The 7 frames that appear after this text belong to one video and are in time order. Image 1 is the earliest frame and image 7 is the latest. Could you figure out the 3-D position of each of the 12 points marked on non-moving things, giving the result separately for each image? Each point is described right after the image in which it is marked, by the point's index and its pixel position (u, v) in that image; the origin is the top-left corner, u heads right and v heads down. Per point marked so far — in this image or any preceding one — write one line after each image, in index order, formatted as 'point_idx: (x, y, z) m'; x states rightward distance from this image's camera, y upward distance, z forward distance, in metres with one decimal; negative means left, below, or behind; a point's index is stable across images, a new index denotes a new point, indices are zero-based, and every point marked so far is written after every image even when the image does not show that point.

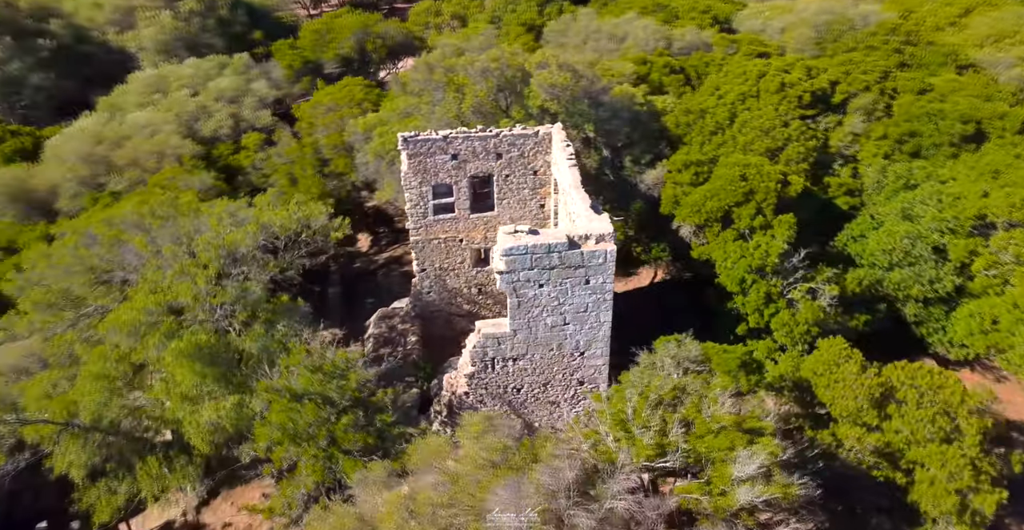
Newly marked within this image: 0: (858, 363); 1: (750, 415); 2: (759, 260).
0: (+7.4, -2.1, +16.9) m
1: (+4.5, -2.8, +14.5) m
2: (+6.1, +0.1, +19.3) m
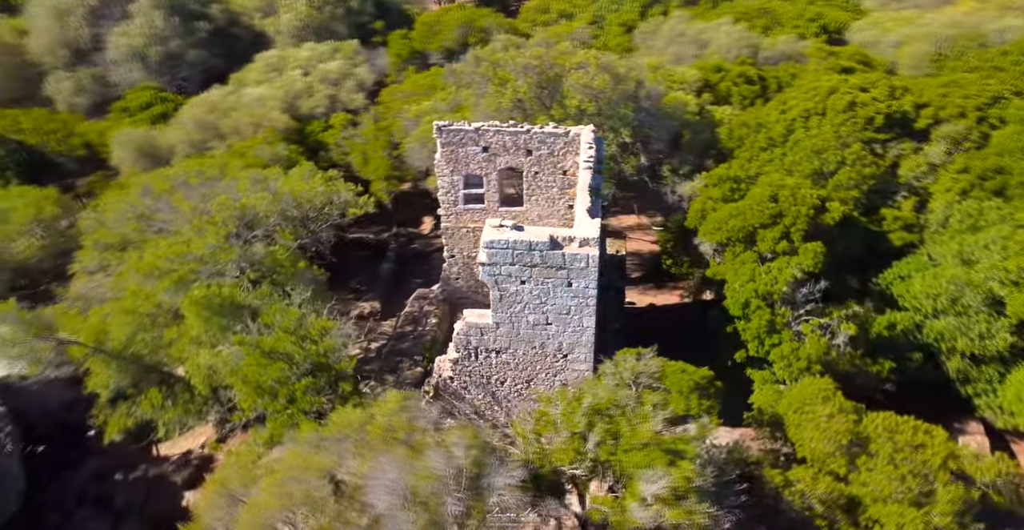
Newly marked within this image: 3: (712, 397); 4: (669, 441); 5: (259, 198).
0: (+6.5, -2.8, +15.8) m
1: (+3.1, -3.1, +14.1) m
2: (+6.0, -0.5, +18.4) m
3: (+4.1, -2.6, +15.1) m
4: (+2.9, -3.1, +14.0) m
5: (-6.6, +1.7, +19.3) m
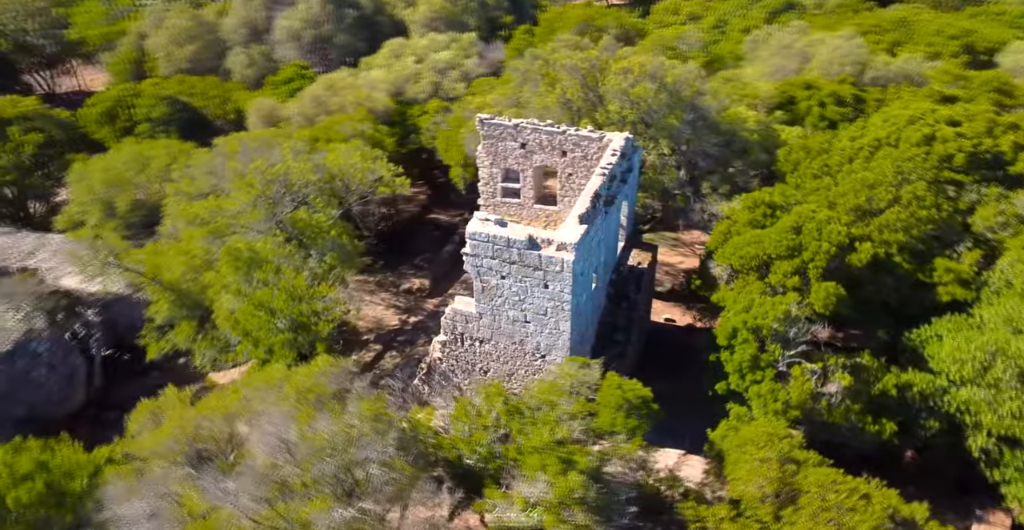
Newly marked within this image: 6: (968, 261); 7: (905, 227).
0: (+4.9, -3.5, +14.8) m
1: (+1.3, -3.3, +14.0) m
2: (+5.5, -1.2, +17.4) m
3: (+2.5, -2.9, +14.7) m
4: (+1.0, -3.2, +14.0) m
5: (-6.1, +2.8, +21.4) m
6: (+11.1, +0.1, +18.9) m
7: (+9.6, +0.9, +19.0) m
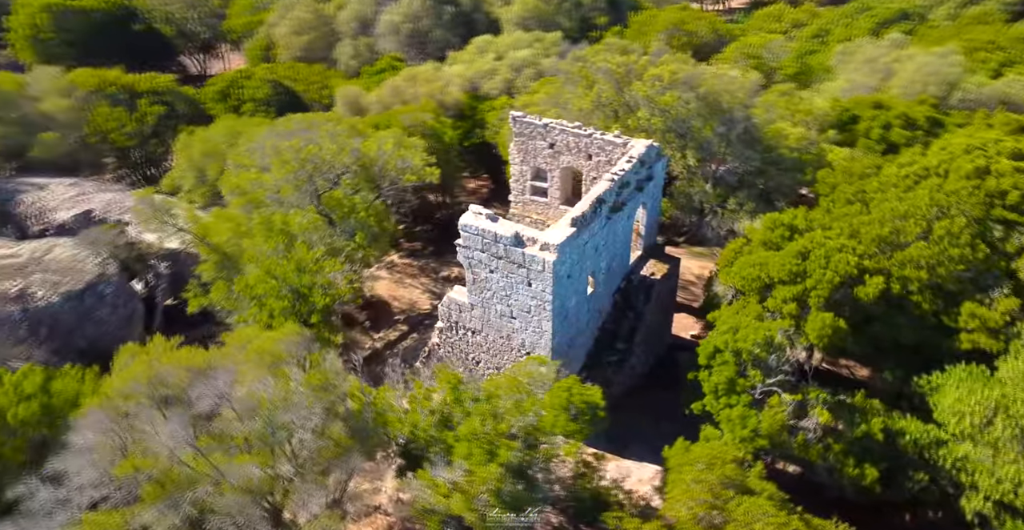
0: (+3.7, -3.9, +14.3) m
1: (0.0, -3.3, +14.2) m
2: (+4.9, -1.6, +16.8) m
3: (+1.4, -3.0, +14.7) m
4: (-0.3, -3.2, +14.2) m
5: (-5.3, +3.5, +22.7) m
6: (+10.8, -1.0, +17.3) m
7: (+9.5, 0.0, +17.6) m
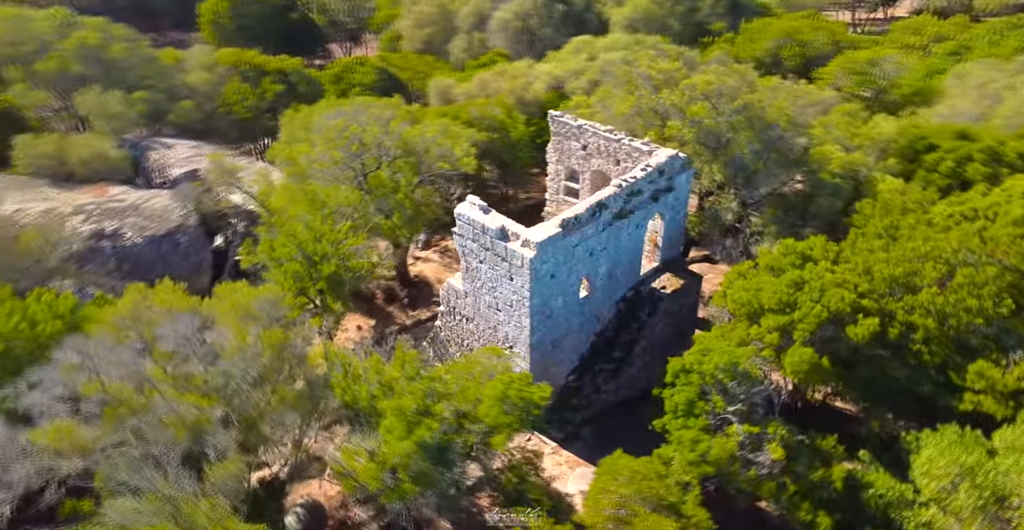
0: (+2.1, -4.1, +14.0) m
1: (-1.5, -3.0, +14.7) m
2: (+4.1, -2.0, +16.2) m
3: (0.0, -3.0, +14.9) m
4: (-1.7, -2.9, +14.7) m
5: (-4.0, +4.2, +24.0) m
6: (+10.0, -2.1, +15.5) m
7: (+8.9, -1.0, +16.1) m
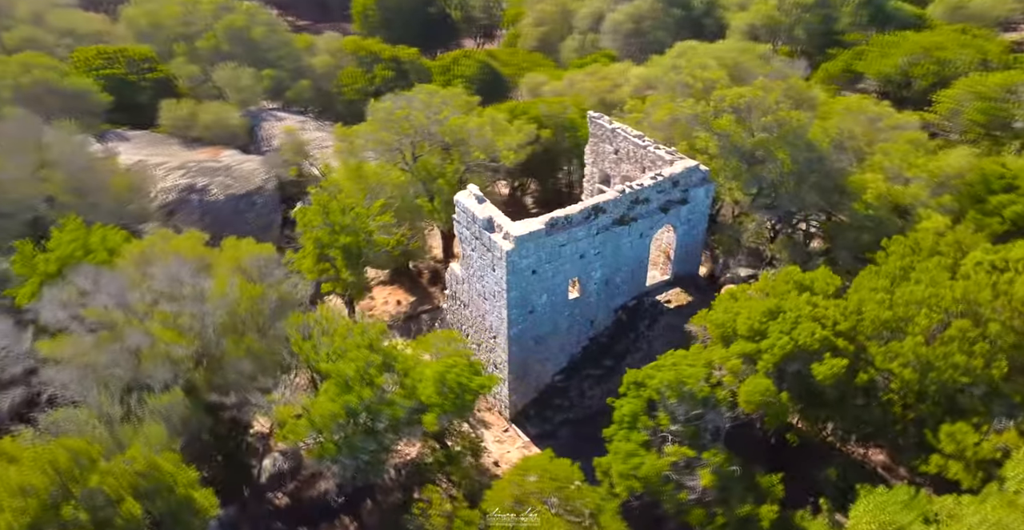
0: (+0.4, -4.1, +14.1) m
1: (-2.8, -2.6, +15.5) m
2: (+3.0, -2.3, +15.8) m
3: (-1.3, -2.7, +15.3) m
4: (-3.0, -2.4, +15.6) m
5: (-2.5, +4.8, +25.0) m
6: (+8.6, -3.1, +13.9) m
7: (+7.8, -1.9, +14.7) m
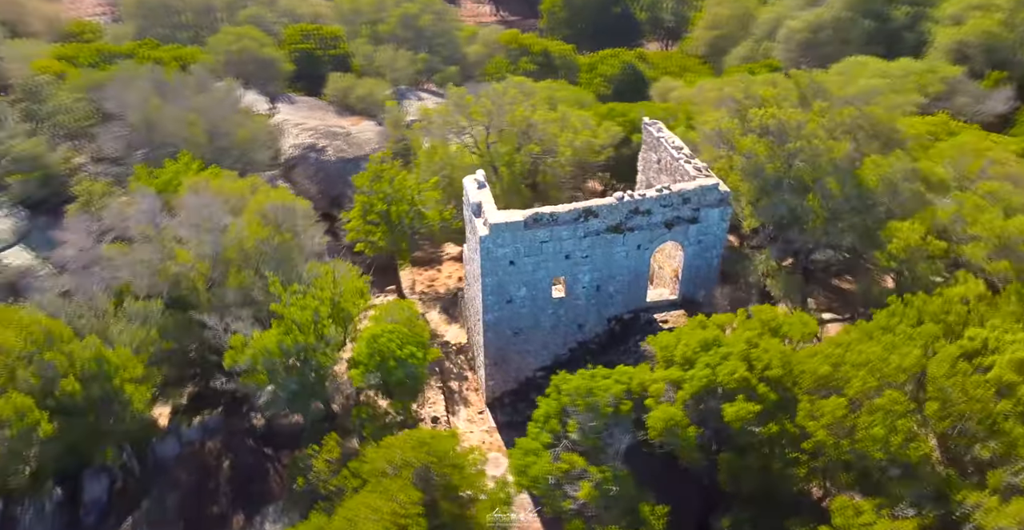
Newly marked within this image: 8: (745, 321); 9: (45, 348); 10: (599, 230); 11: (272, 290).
0: (-1.9, -3.7, +14.8) m
1: (-4.3, -1.7, +17.0) m
2: (+1.3, -2.4, +15.6) m
3: (-2.9, -2.0, +16.5) m
4: (-4.4, -1.5, +17.1) m
5: (+0.1, +5.2, +25.8) m
6: (+5.9, -4.1, +12.2) m
7: (+5.6, -2.8, +13.2) m
8: (+4.8, -1.1, +16.0) m
9: (-9.2, -1.7, +15.4) m
10: (+2.1, +0.9, +18.5) m
11: (-5.4, -0.7, +18.0) m
